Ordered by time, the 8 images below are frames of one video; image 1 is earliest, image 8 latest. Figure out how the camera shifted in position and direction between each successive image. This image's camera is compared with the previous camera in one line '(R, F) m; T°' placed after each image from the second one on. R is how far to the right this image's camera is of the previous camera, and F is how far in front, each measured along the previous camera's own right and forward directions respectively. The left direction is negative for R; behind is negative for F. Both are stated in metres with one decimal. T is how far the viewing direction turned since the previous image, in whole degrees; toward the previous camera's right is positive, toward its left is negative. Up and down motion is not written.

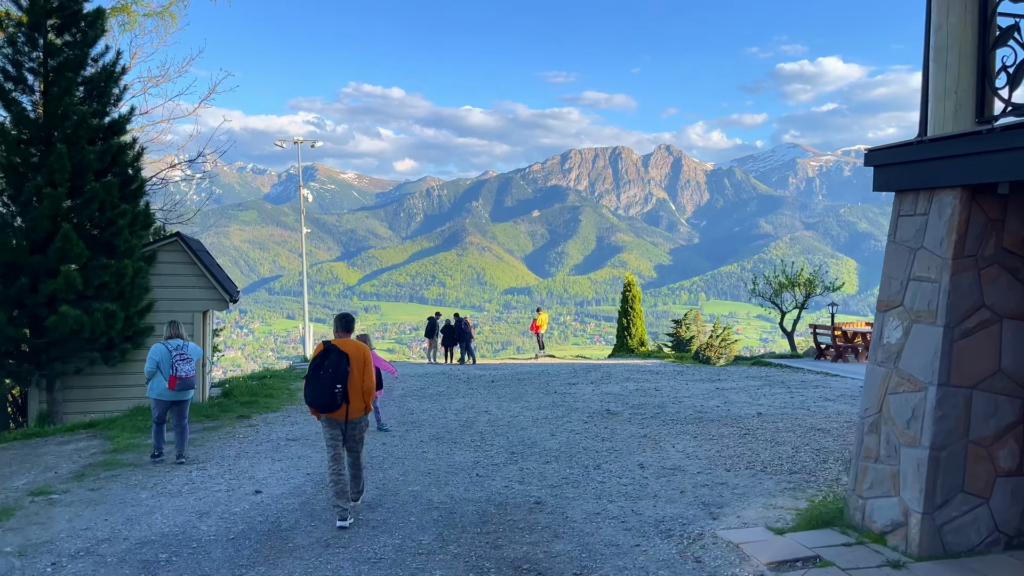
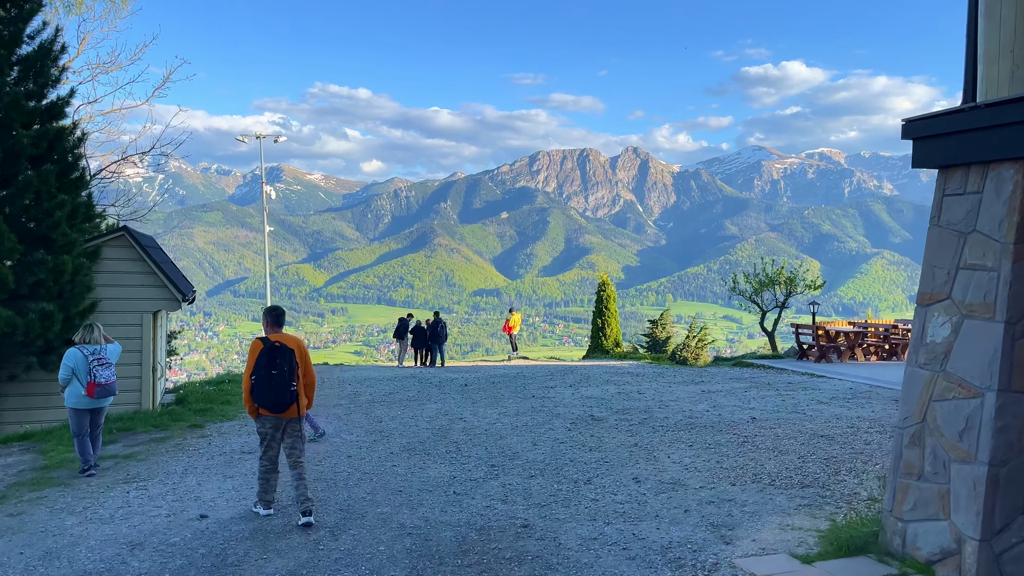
(-0.1, +0.8) m; +2°
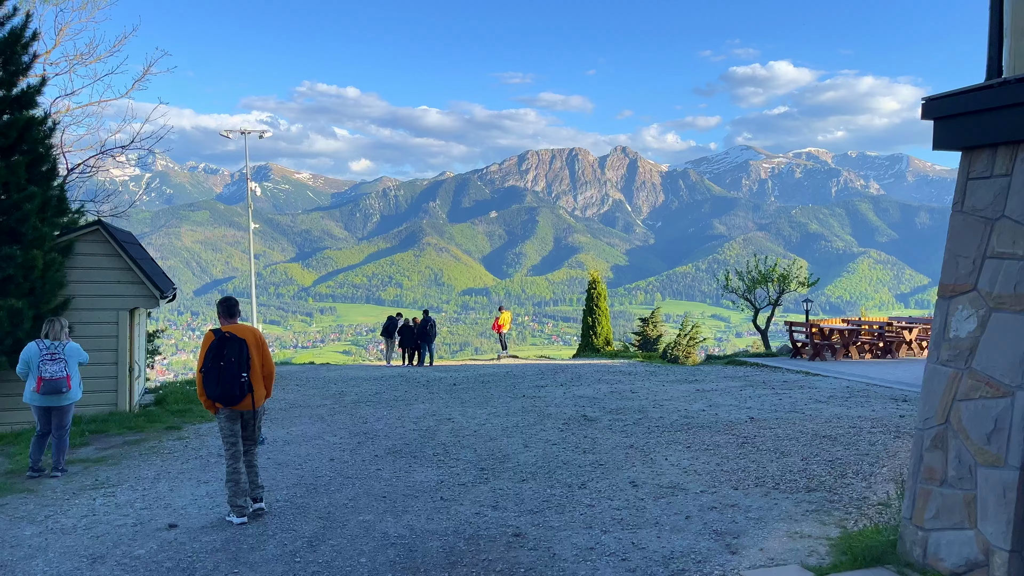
(0.0, +0.4) m; +1°
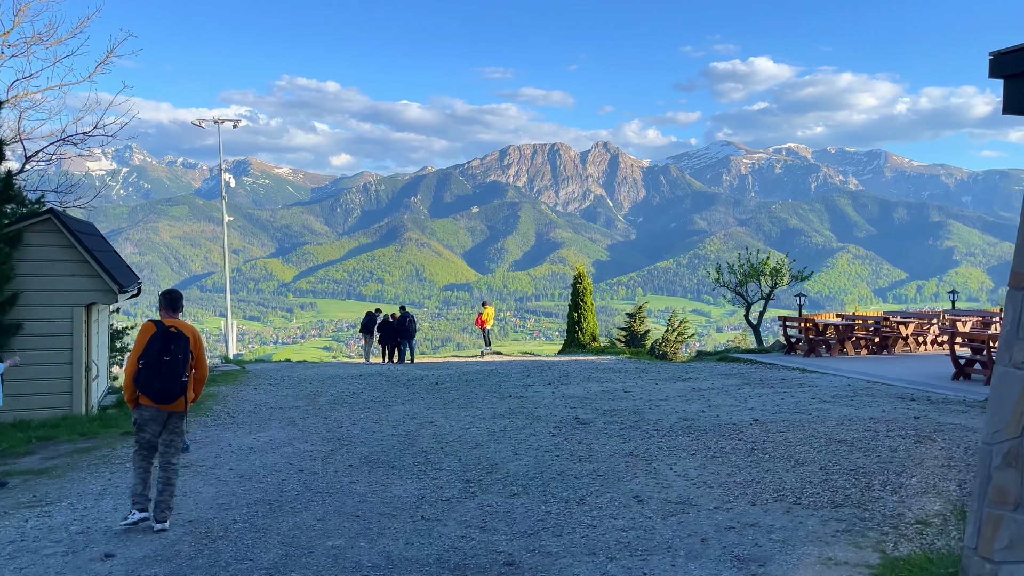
(-0.1, +0.7) m; +1°
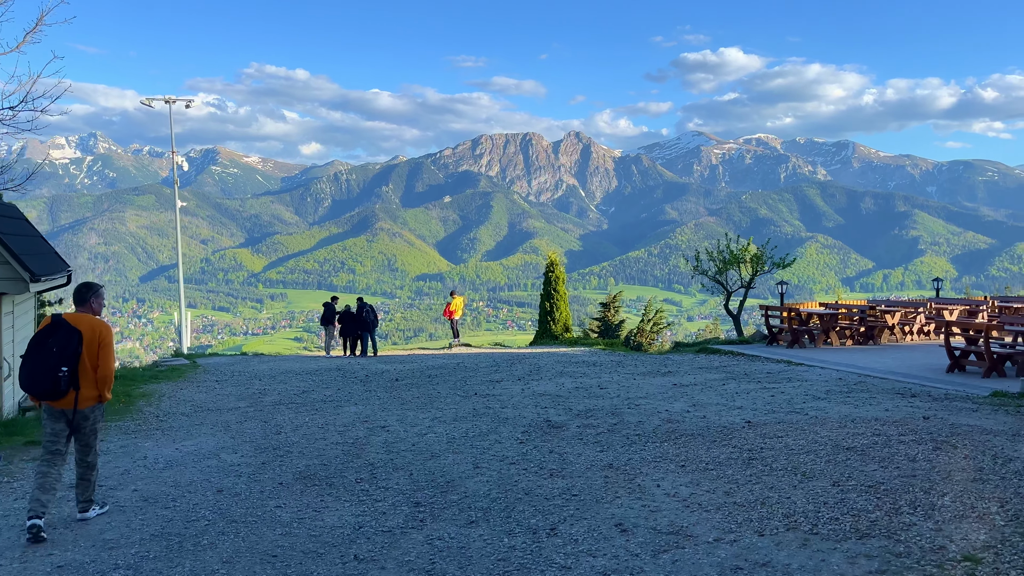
(+0.1, +1.1) m; +2°
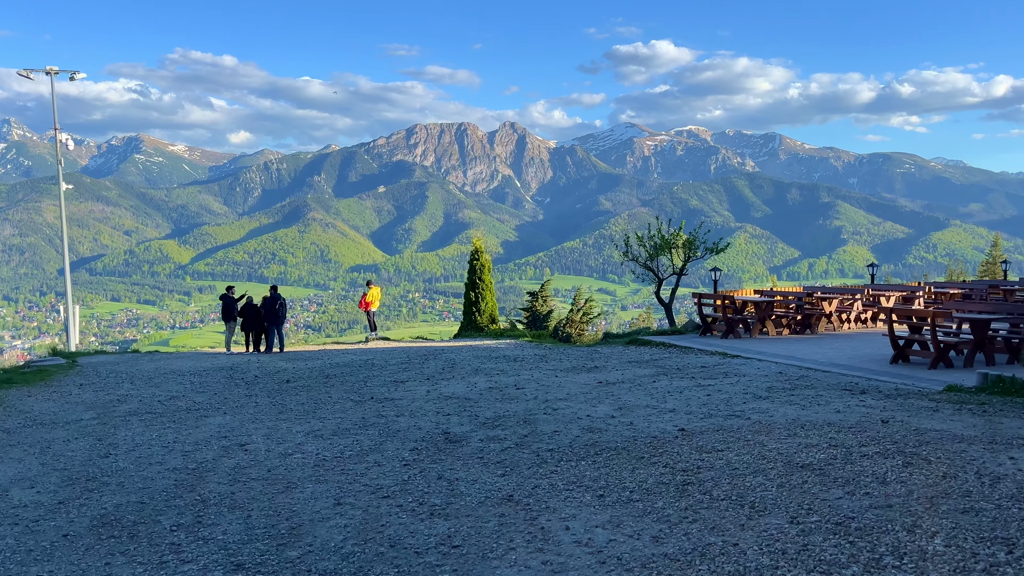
(+0.4, +1.4) m; +5°
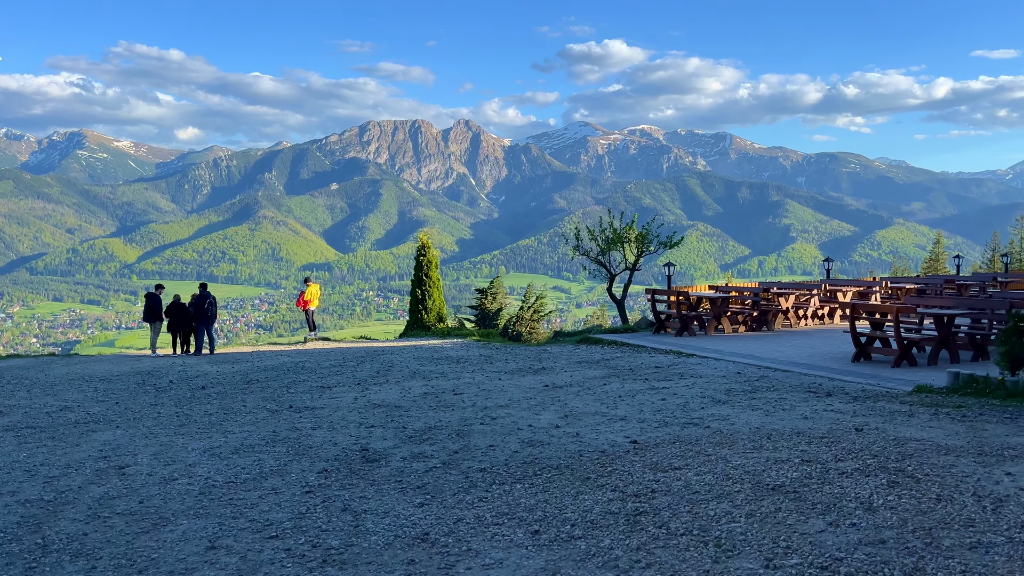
(+0.2, +0.9) m; +3°
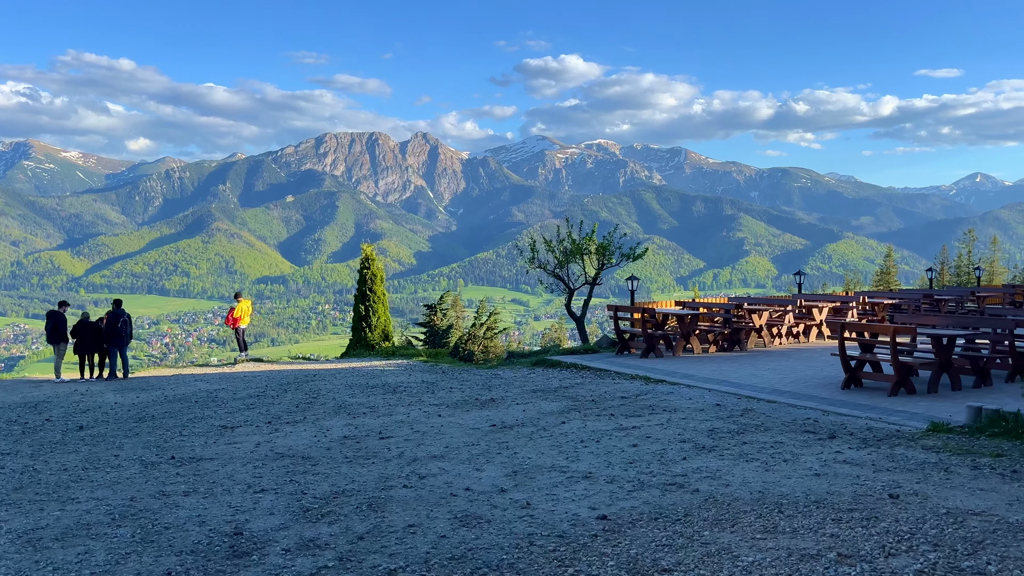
(+0.2, +1.5) m; +3°
